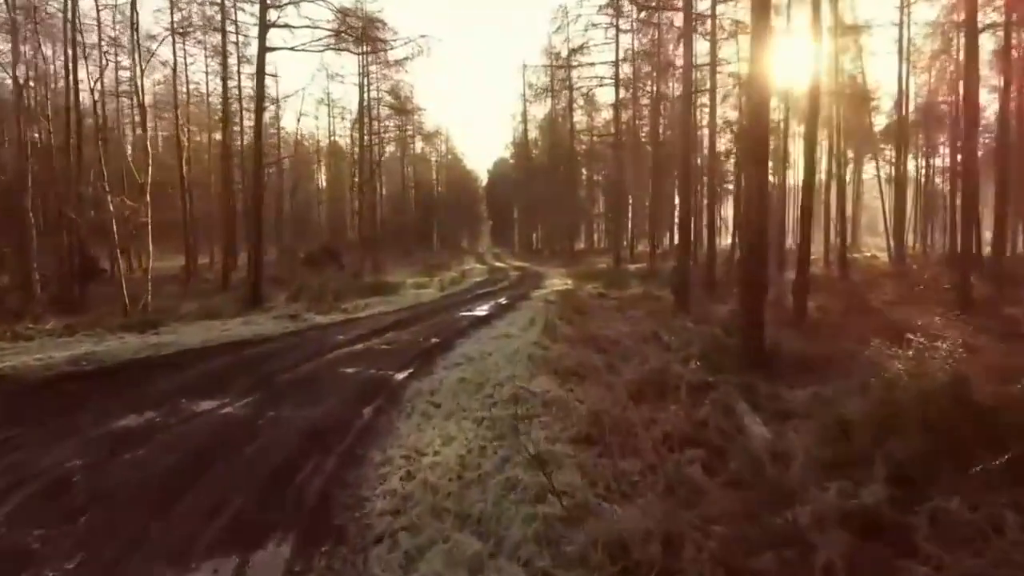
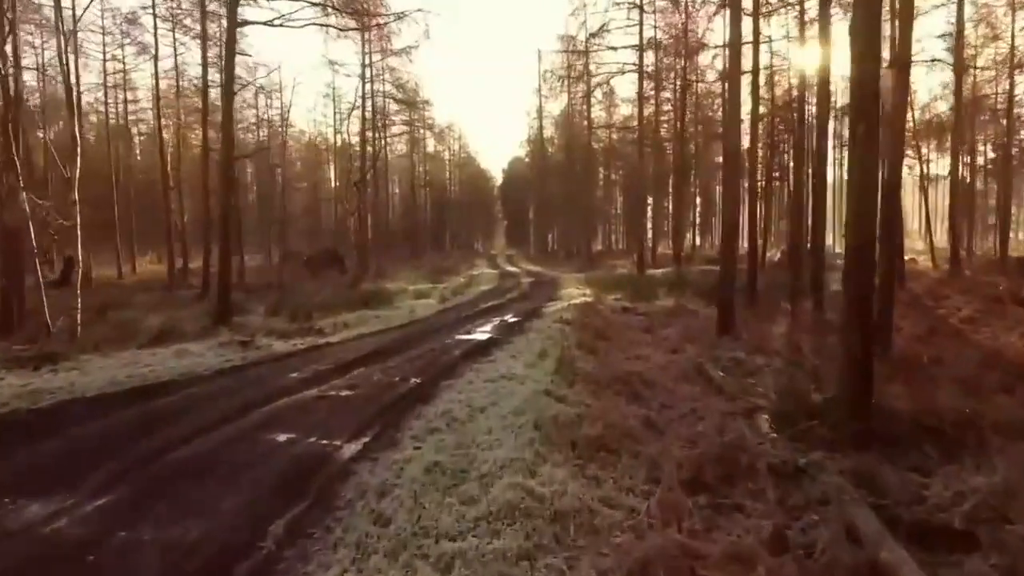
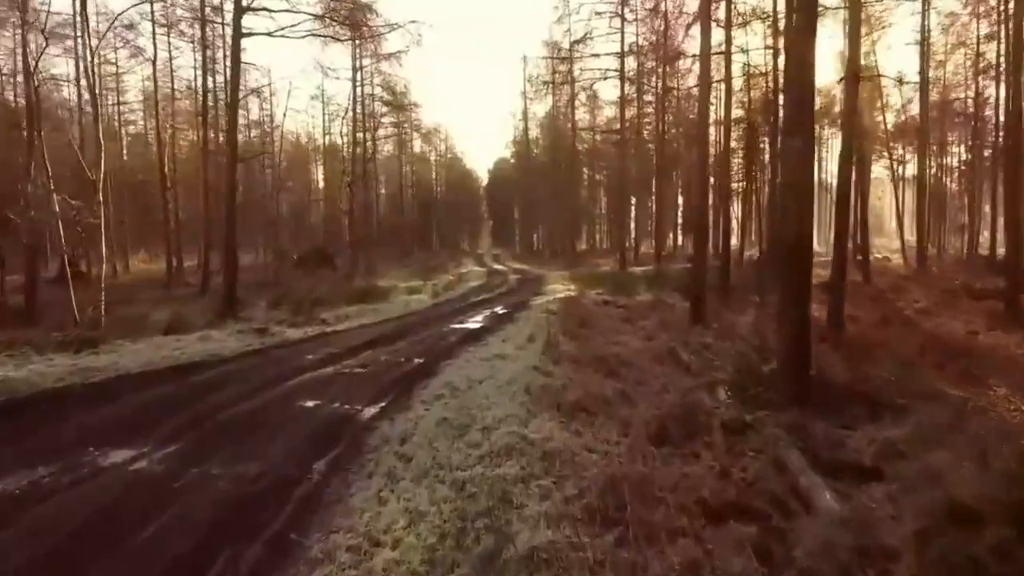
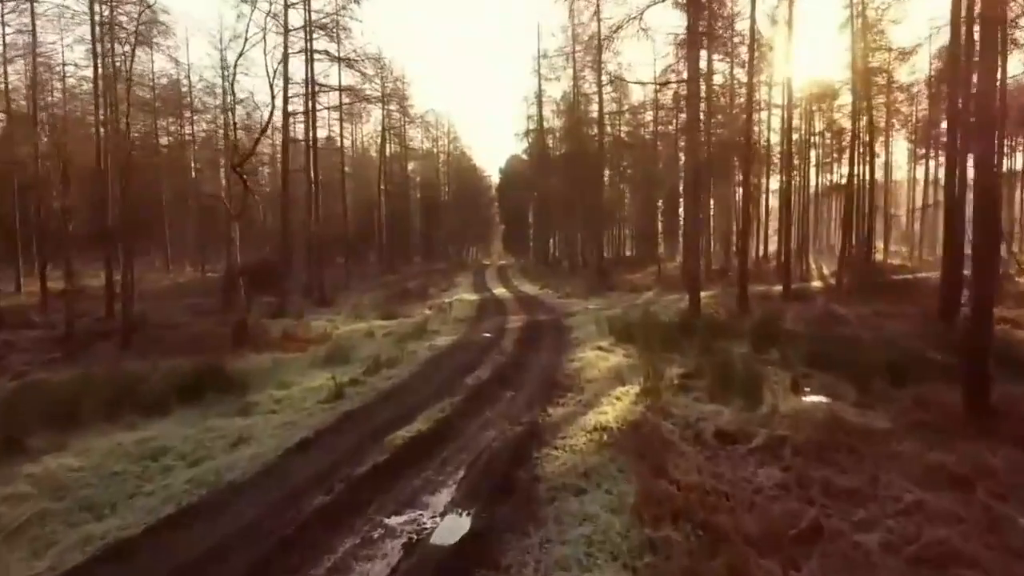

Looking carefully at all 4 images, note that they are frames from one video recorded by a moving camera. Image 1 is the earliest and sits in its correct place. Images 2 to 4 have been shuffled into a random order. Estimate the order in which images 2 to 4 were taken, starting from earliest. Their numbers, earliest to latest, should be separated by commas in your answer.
3, 2, 4
